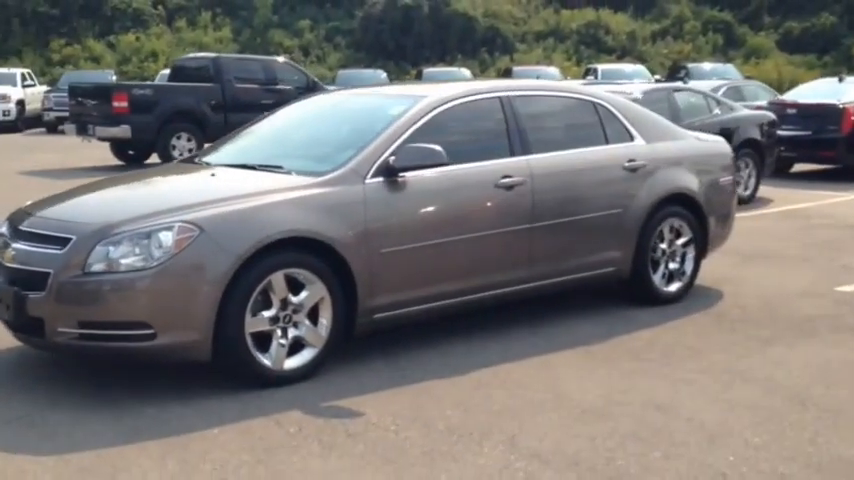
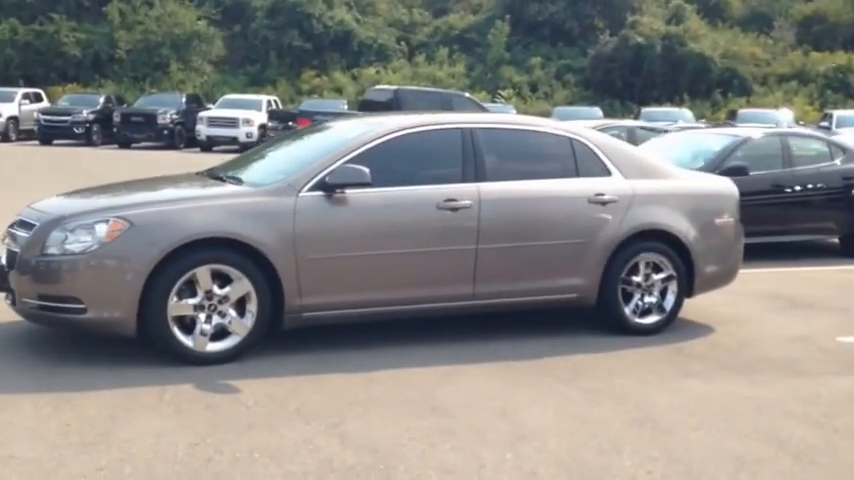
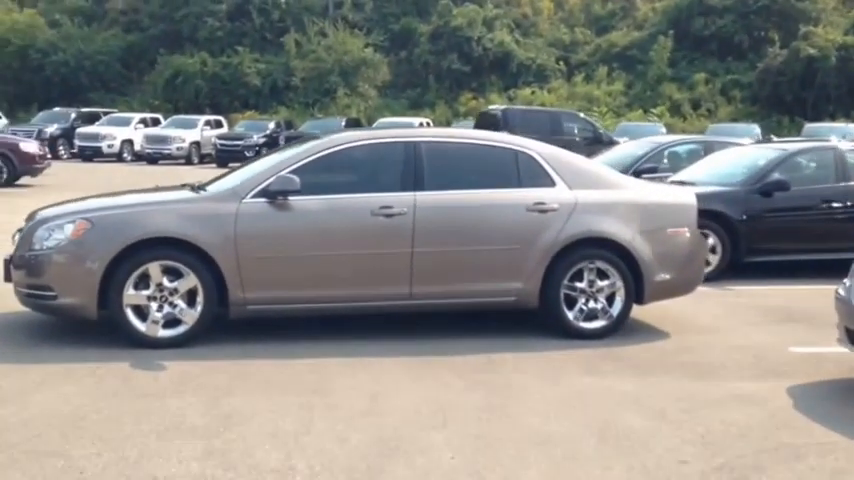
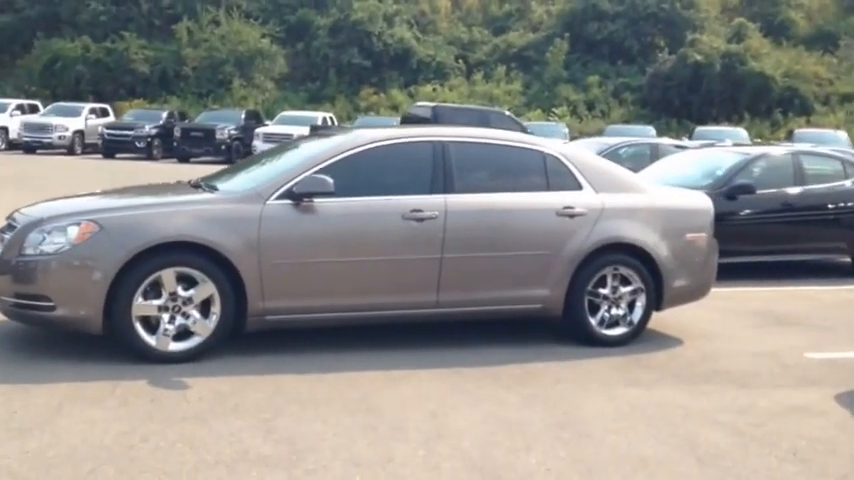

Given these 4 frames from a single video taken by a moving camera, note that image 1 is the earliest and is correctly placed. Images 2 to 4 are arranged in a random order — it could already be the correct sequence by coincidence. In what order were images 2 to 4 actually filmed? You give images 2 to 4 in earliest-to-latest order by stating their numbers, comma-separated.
2, 4, 3
